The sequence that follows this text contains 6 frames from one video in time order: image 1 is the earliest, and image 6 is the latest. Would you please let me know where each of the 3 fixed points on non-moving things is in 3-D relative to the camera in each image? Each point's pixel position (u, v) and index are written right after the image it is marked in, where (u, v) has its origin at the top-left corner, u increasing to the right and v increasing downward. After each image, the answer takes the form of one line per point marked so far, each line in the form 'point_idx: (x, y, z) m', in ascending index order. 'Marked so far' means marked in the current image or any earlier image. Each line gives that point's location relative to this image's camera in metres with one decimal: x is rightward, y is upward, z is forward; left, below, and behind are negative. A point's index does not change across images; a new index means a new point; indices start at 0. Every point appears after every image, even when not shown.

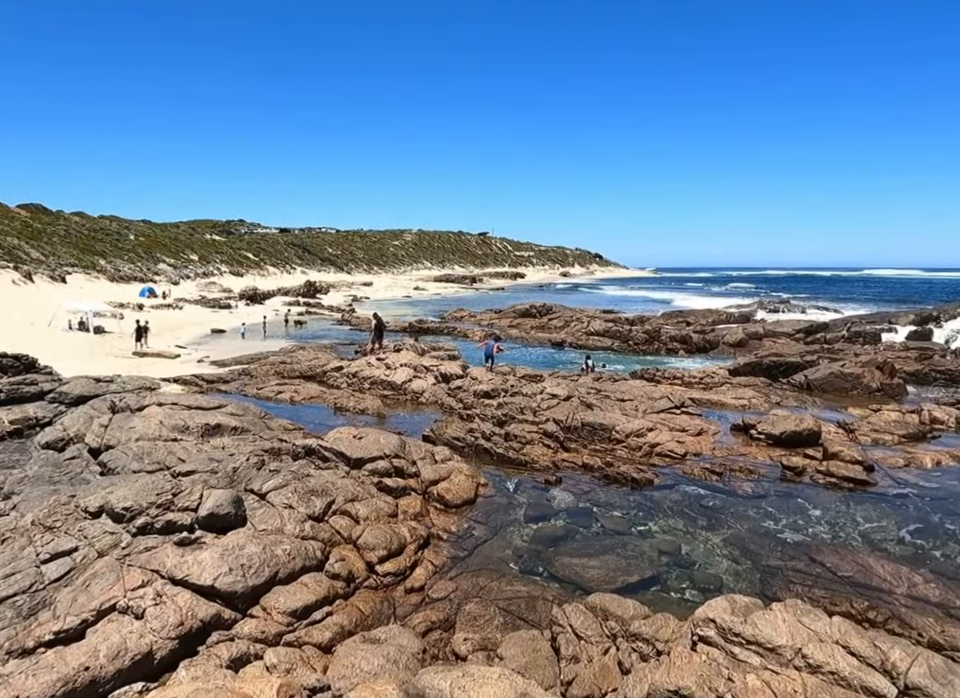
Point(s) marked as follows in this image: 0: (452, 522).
0: (-0.7, -3.1, +12.9) m
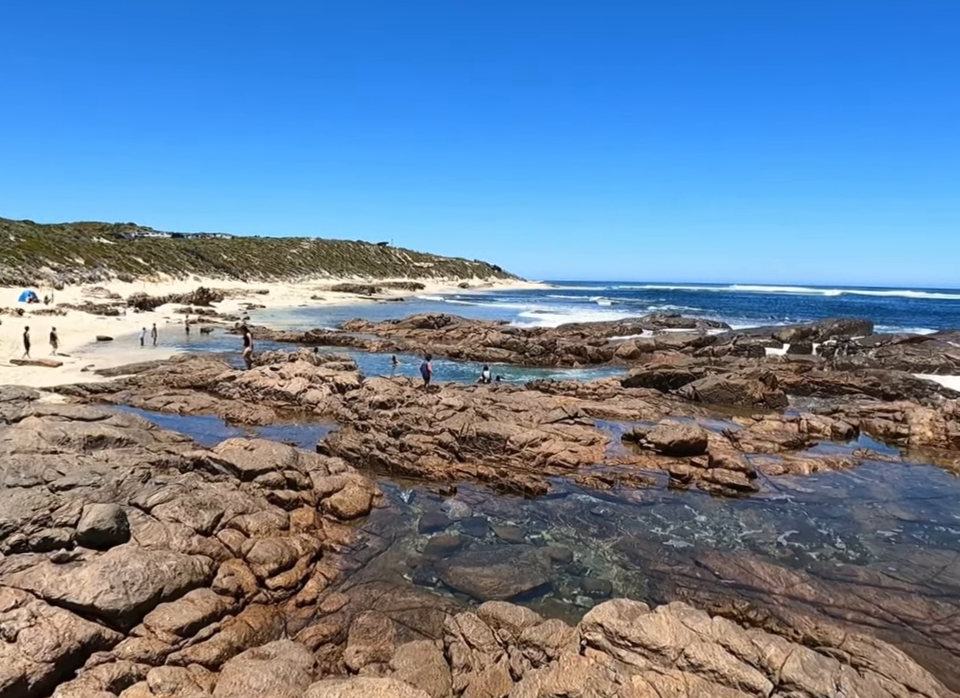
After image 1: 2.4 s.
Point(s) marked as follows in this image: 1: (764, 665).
0: (-2.4, -3.3, +12.7) m
1: (+4.0, -4.3, +9.7) m
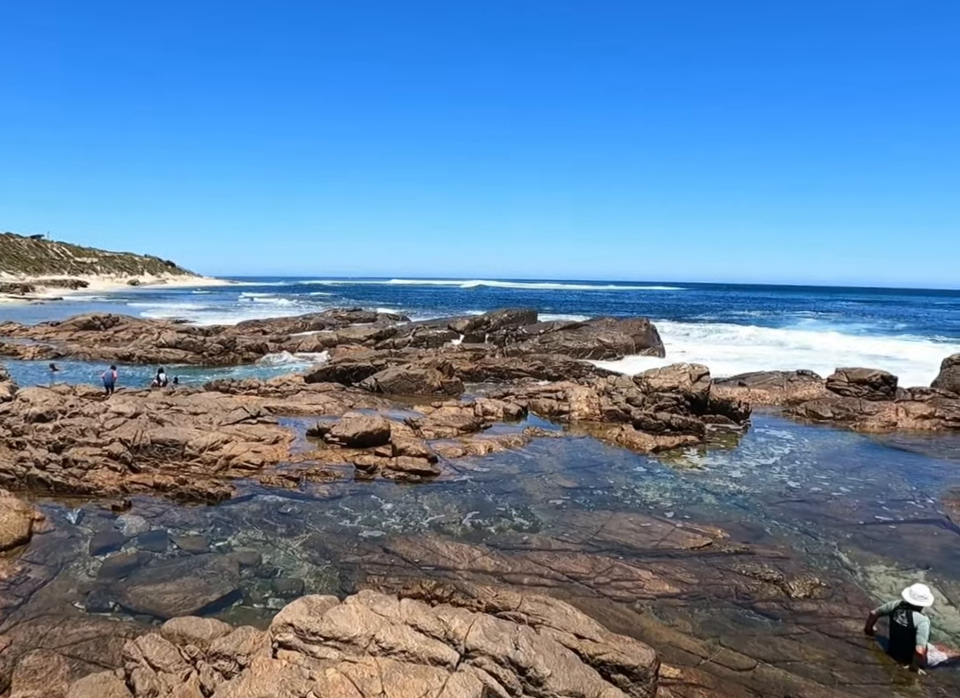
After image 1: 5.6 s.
0: (-7.5, -3.5, +11.5) m
1: (-0.4, -4.1, +10.3) m
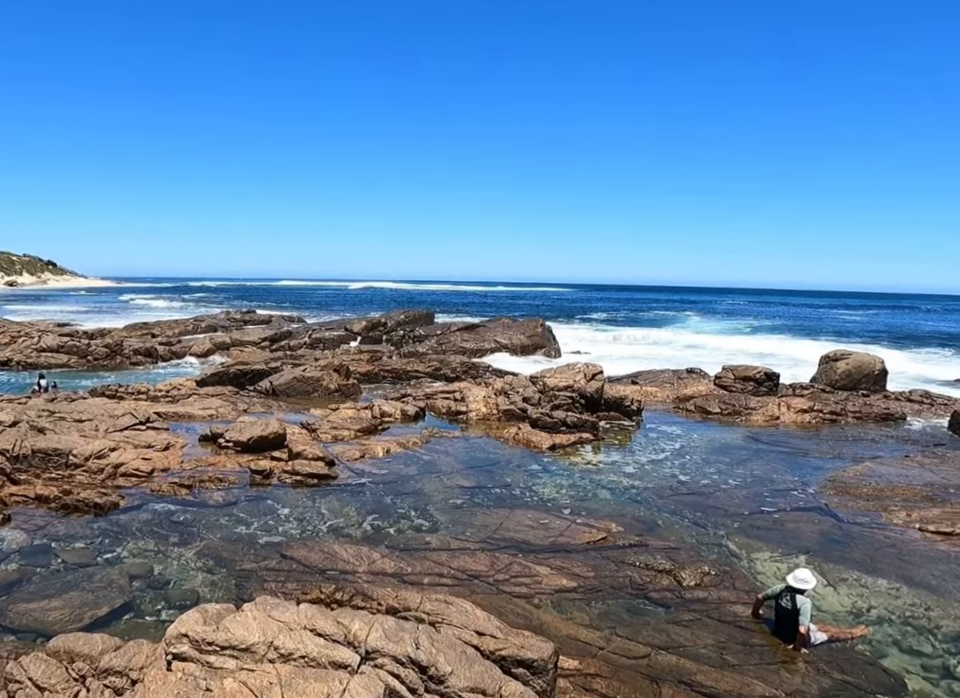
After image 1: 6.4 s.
0: (-9.1, -3.7, +10.9) m
1: (-1.9, -4.2, +10.3) m
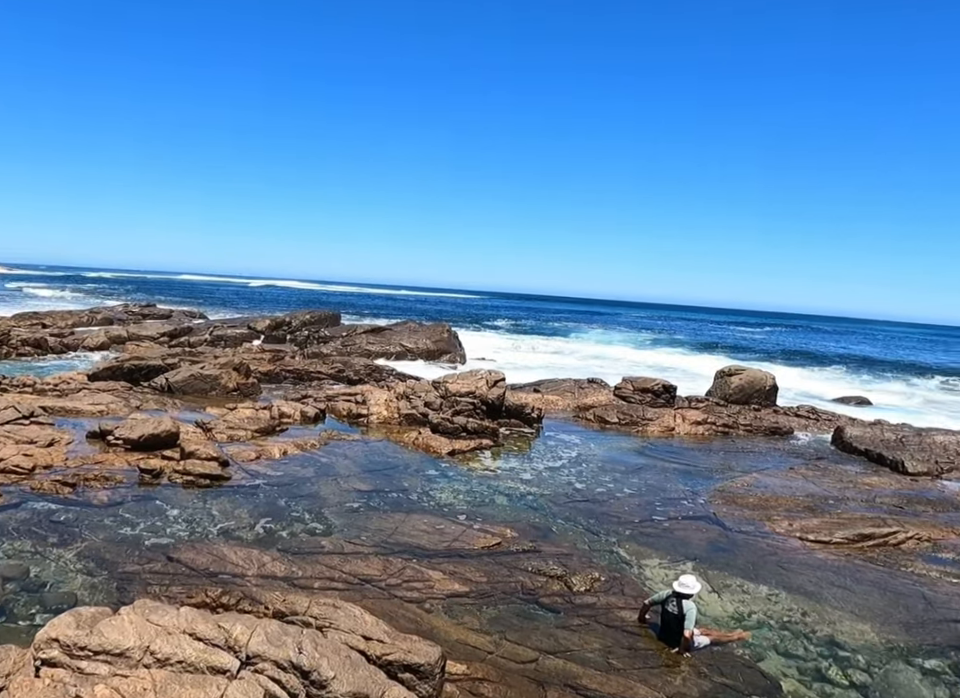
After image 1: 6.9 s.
0: (-10.8, -3.4, +10.1) m
1: (-3.6, -4.2, +10.2) m
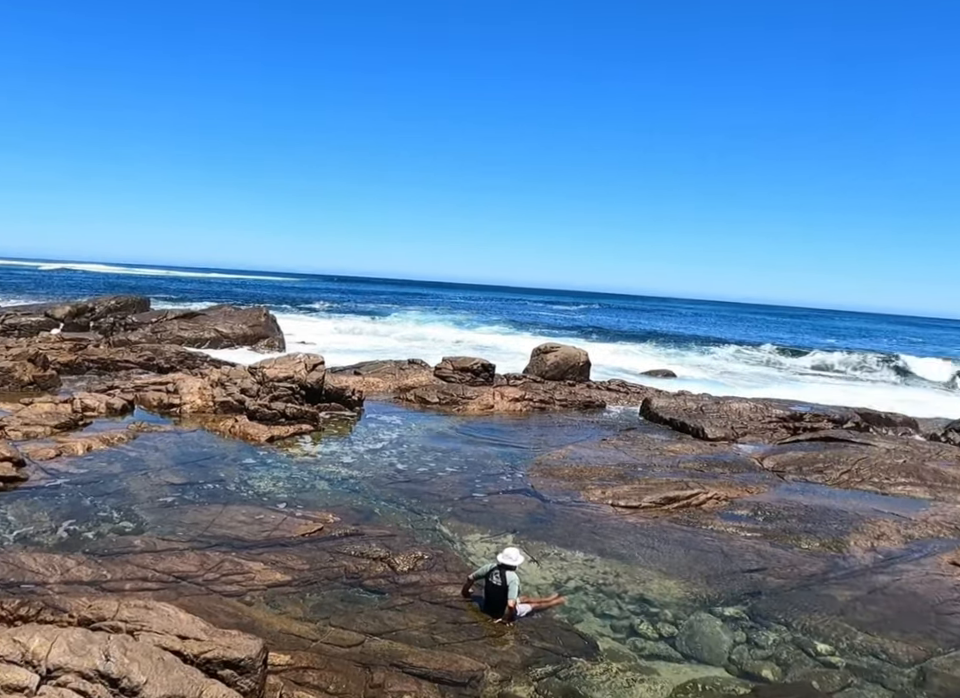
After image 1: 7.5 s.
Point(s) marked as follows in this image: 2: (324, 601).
0: (-13.1, -3.5, +8.0) m
1: (-6.1, -4.1, +9.4) m
2: (-2.6, -4.2, +11.9) m
